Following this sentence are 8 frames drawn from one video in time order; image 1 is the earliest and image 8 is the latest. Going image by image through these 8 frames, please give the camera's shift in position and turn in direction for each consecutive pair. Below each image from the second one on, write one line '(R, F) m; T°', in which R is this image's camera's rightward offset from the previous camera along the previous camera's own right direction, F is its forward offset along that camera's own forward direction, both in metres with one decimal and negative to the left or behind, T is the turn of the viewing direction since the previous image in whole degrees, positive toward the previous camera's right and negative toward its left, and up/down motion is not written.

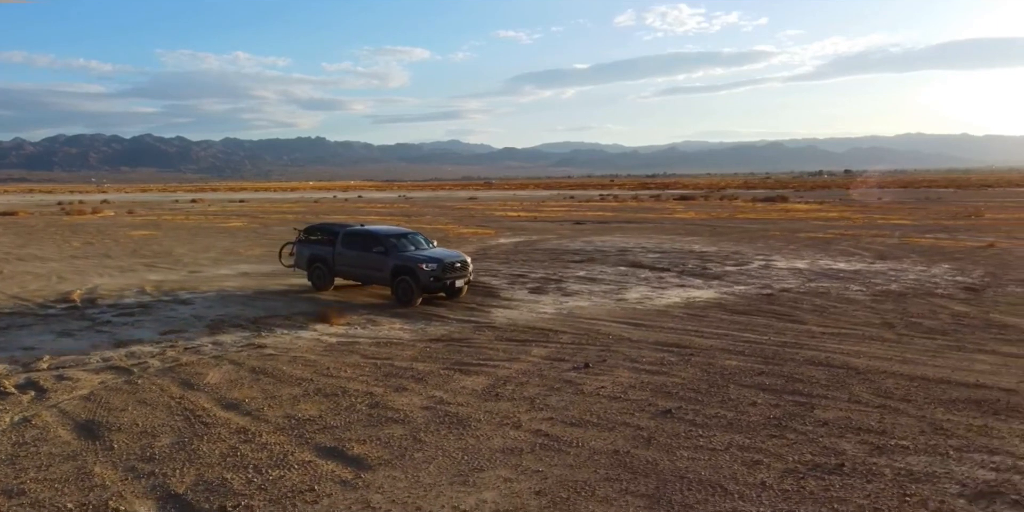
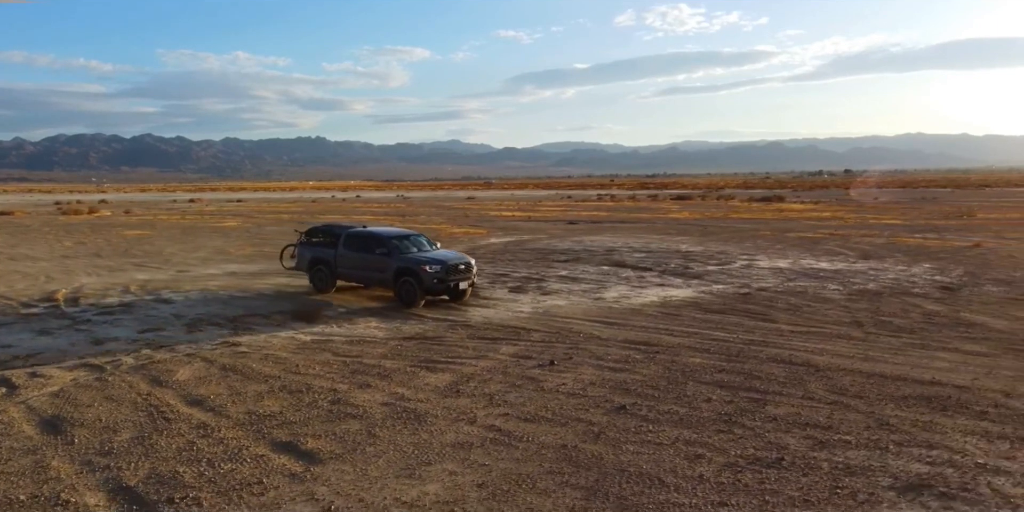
(+0.4, -0.2) m; 0°
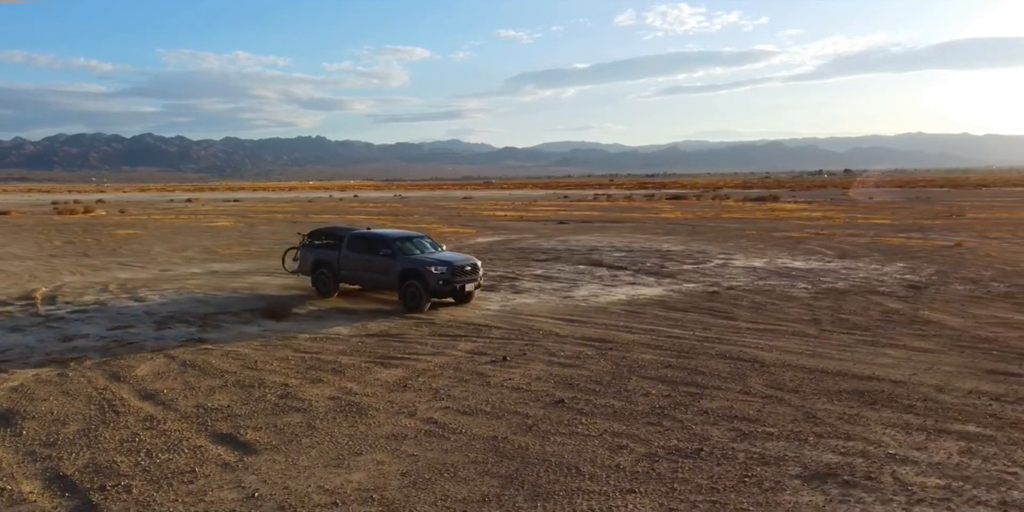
(+0.6, -0.3) m; 0°
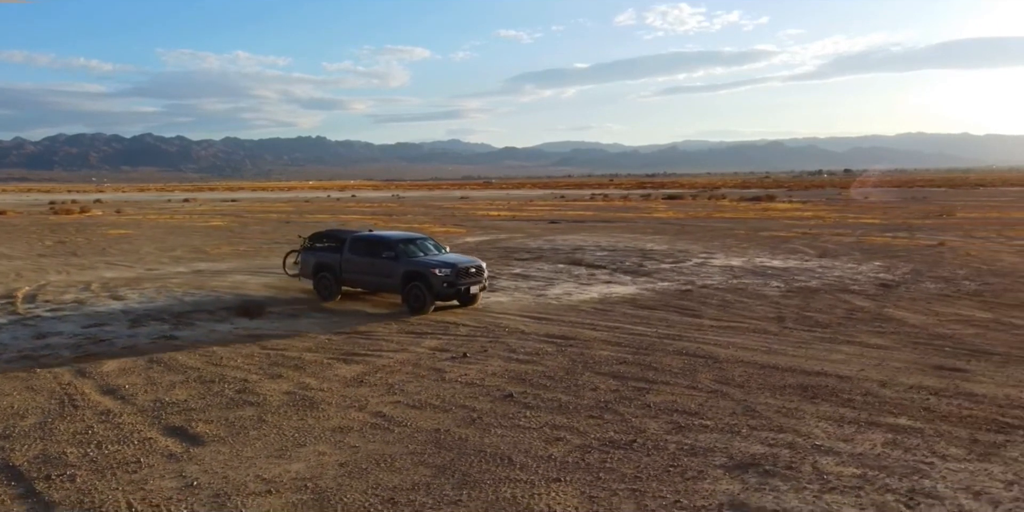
(+0.5, -0.3) m; 0°
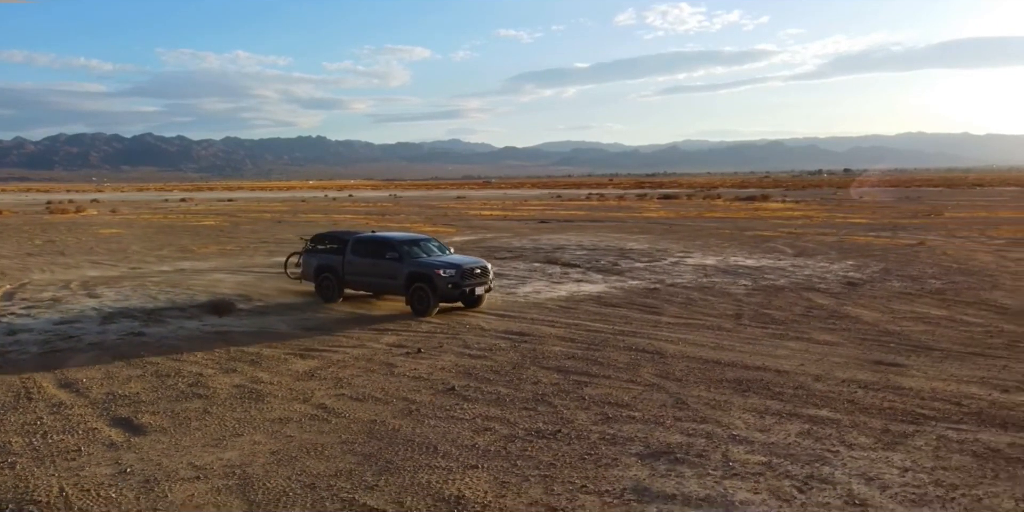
(+0.7, -0.4) m; 0°
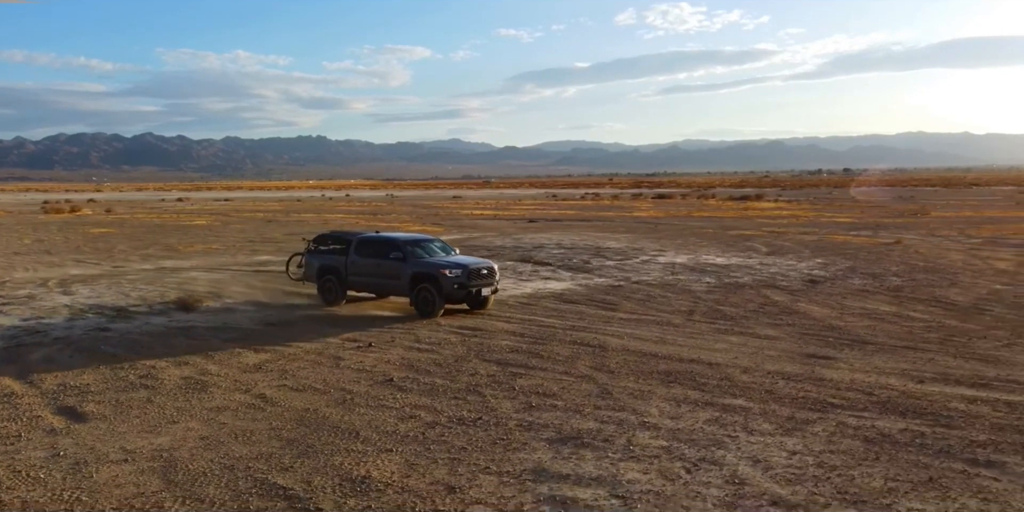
(+0.8, -0.5) m; 0°
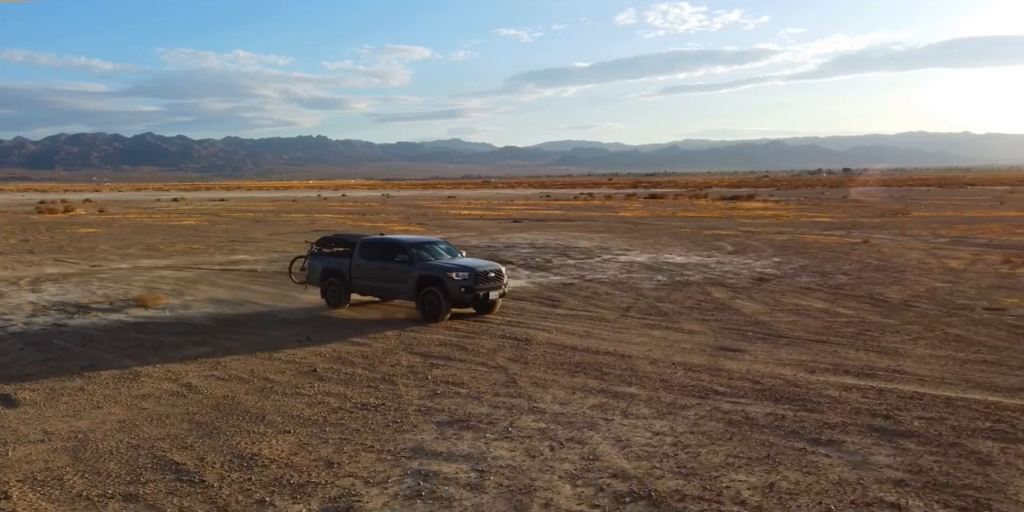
(+1.1, -0.7) m; 0°
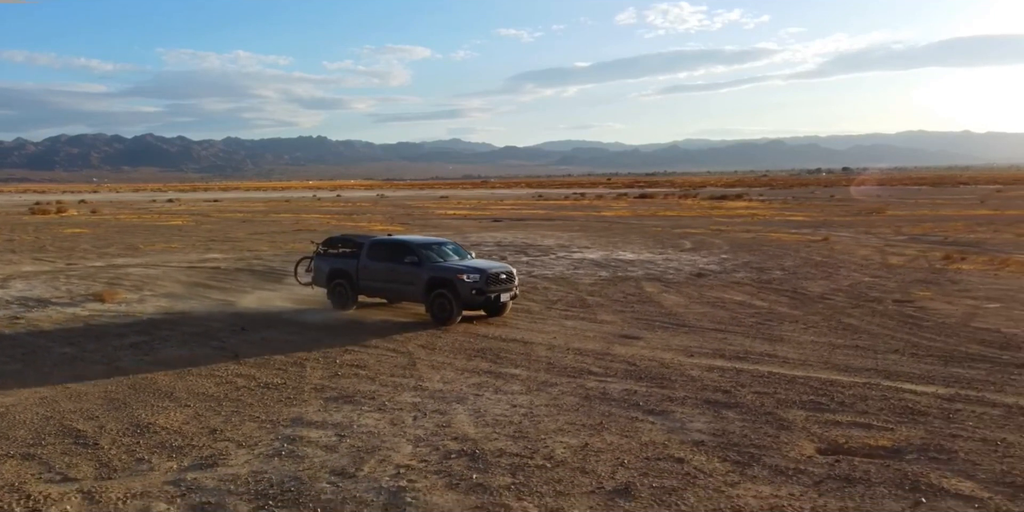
(+1.3, -1.1) m; 0°
